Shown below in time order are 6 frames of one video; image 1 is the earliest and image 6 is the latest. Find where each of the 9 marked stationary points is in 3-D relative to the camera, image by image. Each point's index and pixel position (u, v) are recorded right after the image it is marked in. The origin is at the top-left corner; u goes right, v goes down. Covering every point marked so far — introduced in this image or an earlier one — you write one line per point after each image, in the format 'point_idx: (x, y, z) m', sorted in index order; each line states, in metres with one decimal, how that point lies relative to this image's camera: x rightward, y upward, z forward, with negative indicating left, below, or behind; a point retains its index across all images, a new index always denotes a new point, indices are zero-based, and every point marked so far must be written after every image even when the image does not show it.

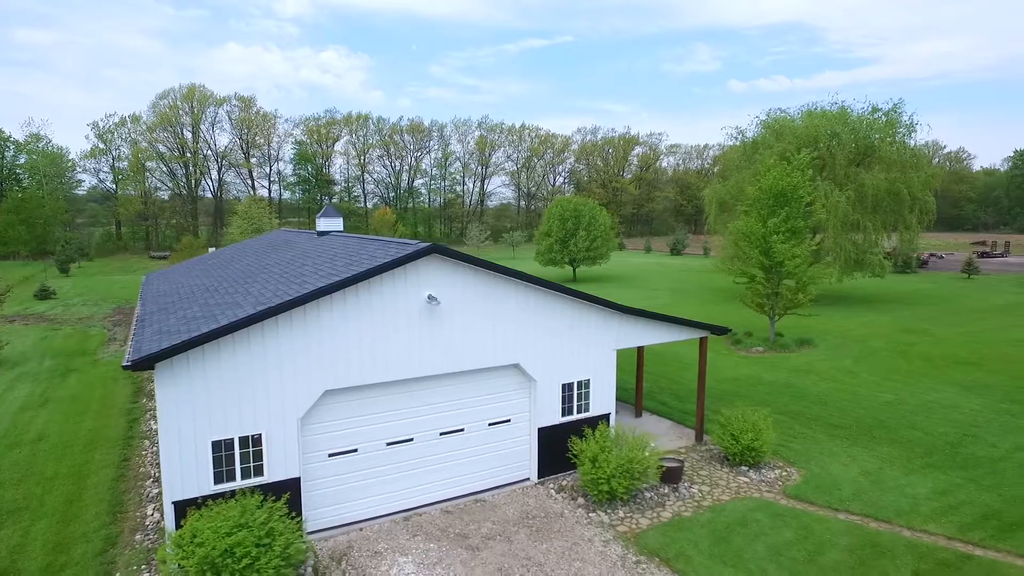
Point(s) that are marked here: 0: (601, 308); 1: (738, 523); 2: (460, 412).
0: (+1.4, -0.4, +10.9) m
1: (+3.2, -3.4, +9.1) m
2: (-0.9, -1.9, +9.9) m
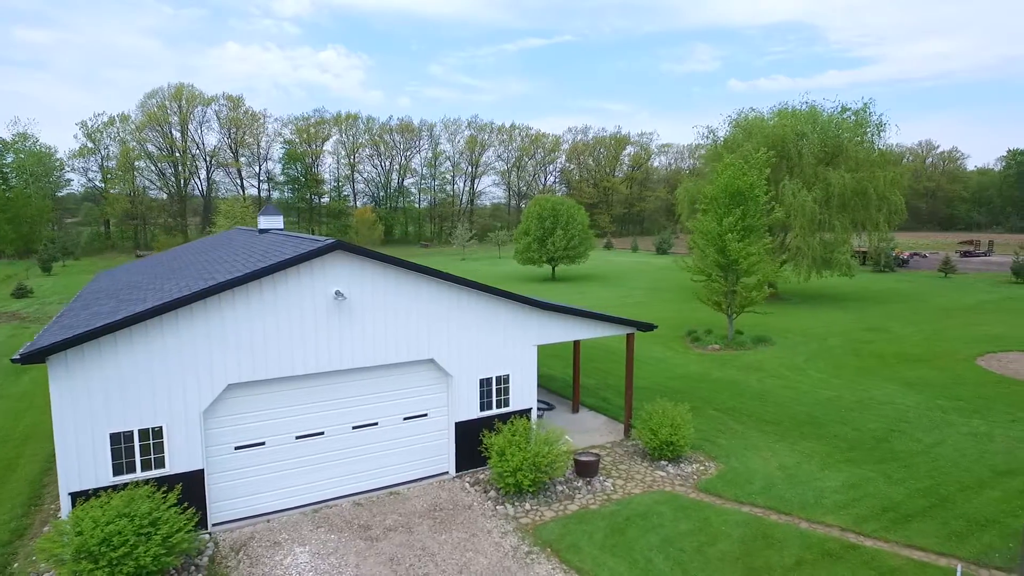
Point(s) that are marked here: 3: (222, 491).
0: (0.0, -0.3, +11.0) m
1: (+1.8, -3.4, +9.3) m
2: (-2.3, -1.9, +10.1) m
3: (-4.3, -2.9, +9.1) m
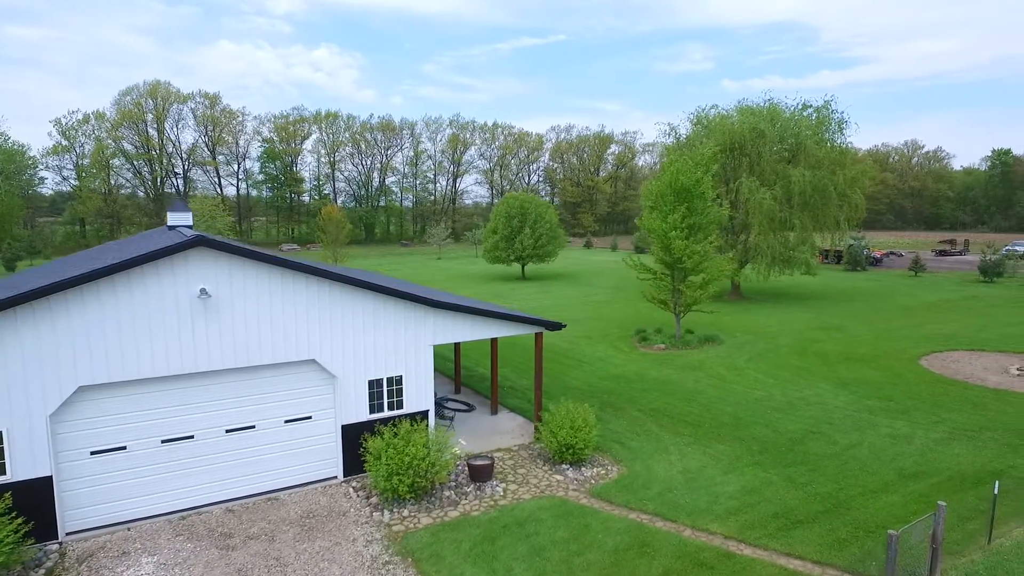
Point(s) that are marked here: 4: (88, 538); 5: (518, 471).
0: (-1.8, -0.3, +10.6) m
1: (0.0, -3.4, +8.9) m
2: (-4.1, -1.9, +9.7) m
3: (-6.1, -2.9, +8.6) m
4: (-5.8, -3.4, +8.6) m
5: (+0.1, -3.2, +10.8) m
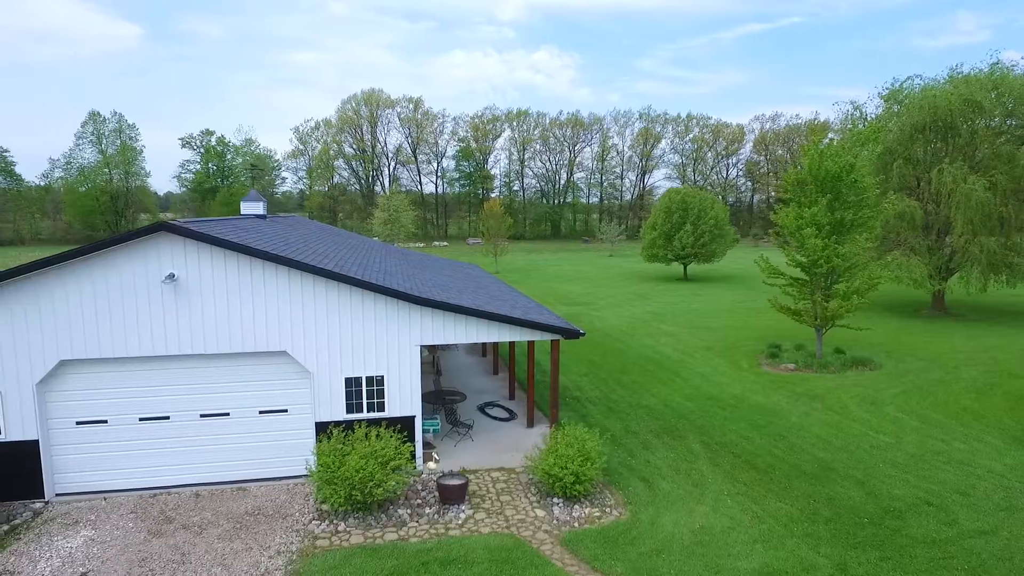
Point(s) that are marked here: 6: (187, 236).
0: (-1.9, -0.2, +9.8) m
1: (-0.9, -3.3, +7.6) m
2: (-4.5, -1.6, +9.7) m
3: (-6.7, -2.6, +9.3) m
4: (-6.5, -3.1, +9.2) m
5: (-0.2, -3.1, +9.4) m
6: (-4.7, +0.7, +8.9) m
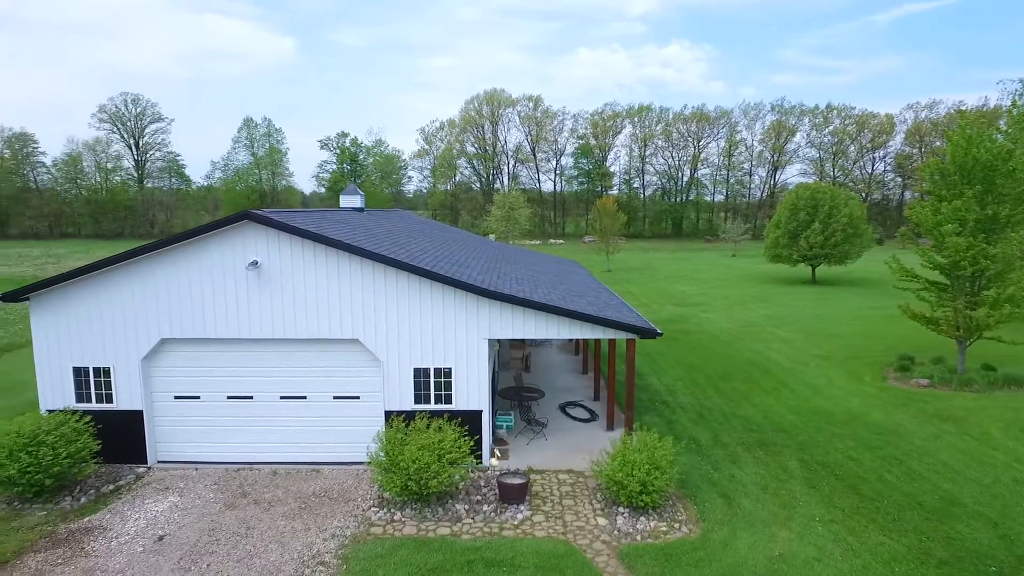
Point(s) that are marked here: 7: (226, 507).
0: (-0.8, 0.0, +9.7) m
1: (-0.3, -3.2, +7.4) m
2: (-3.4, -1.4, +10.1) m
3: (-5.7, -2.4, +10.1) m
4: (-5.5, -2.9, +10.0) m
5: (+0.7, -3.1, +9.0) m
6: (-3.7, +0.9, +9.4) m
7: (-4.0, -3.0, +8.7) m
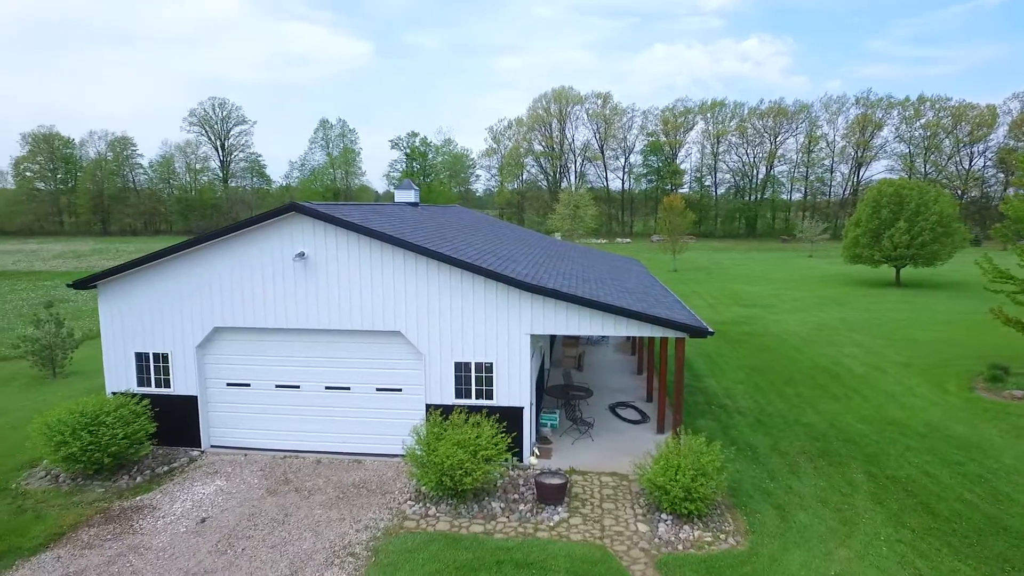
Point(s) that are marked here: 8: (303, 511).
0: (-0.1, +0.1, +9.5) m
1: (+0.1, -3.1, +7.1) m
2: (-2.7, -1.3, +10.2) m
3: (-5.0, -2.2, +10.5) m
4: (-4.8, -2.7, +10.3) m
5: (+1.2, -3.0, +8.6) m
6: (-3.0, +1.1, +9.5) m
7: (-3.4, -2.9, +8.8) m
8: (-2.7, -3.0, +8.3) m
